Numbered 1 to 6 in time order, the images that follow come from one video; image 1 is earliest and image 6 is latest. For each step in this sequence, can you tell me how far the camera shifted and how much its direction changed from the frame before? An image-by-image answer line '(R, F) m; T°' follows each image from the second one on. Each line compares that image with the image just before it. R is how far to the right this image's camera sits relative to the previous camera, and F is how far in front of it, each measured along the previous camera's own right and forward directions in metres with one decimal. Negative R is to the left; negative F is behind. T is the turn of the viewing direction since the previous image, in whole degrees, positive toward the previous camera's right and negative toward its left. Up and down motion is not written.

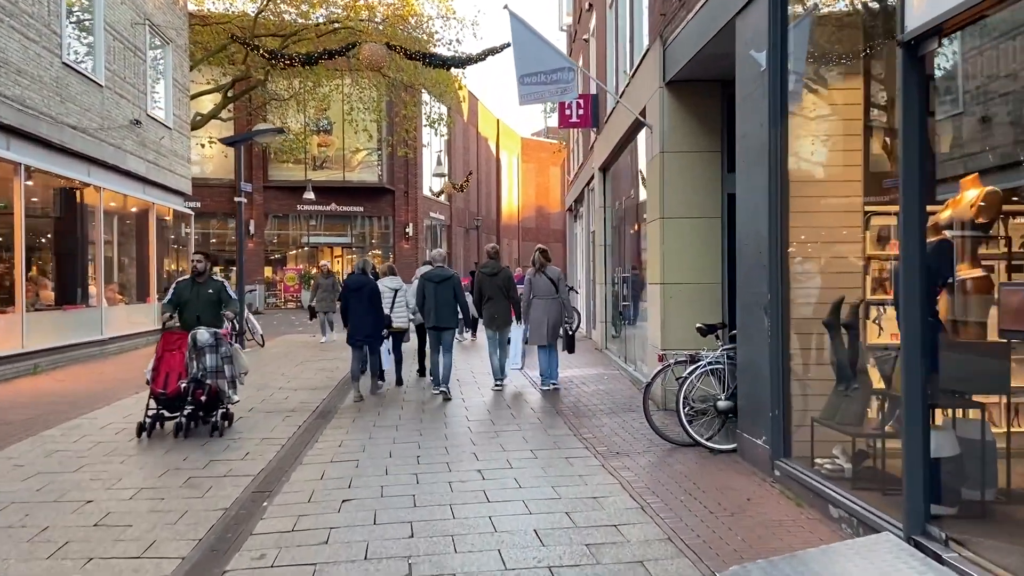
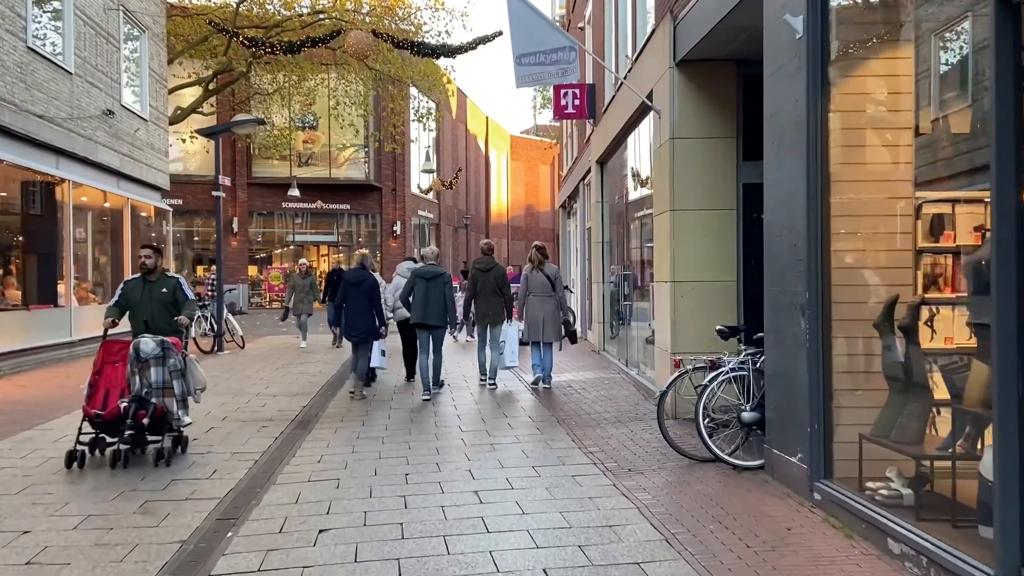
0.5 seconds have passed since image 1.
(-0.1, +0.7) m; +1°
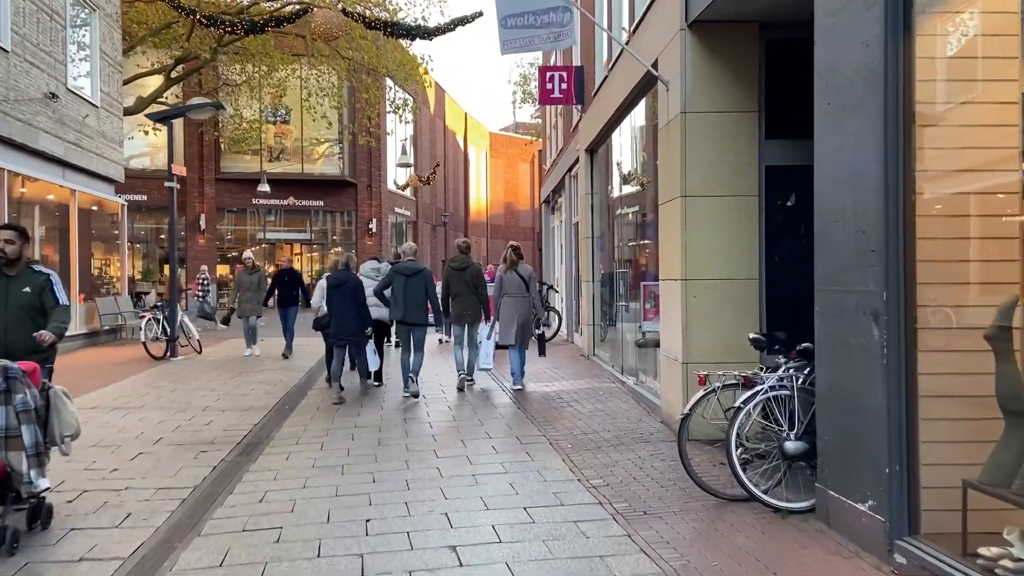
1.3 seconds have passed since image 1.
(0.0, +1.1) m; +2°
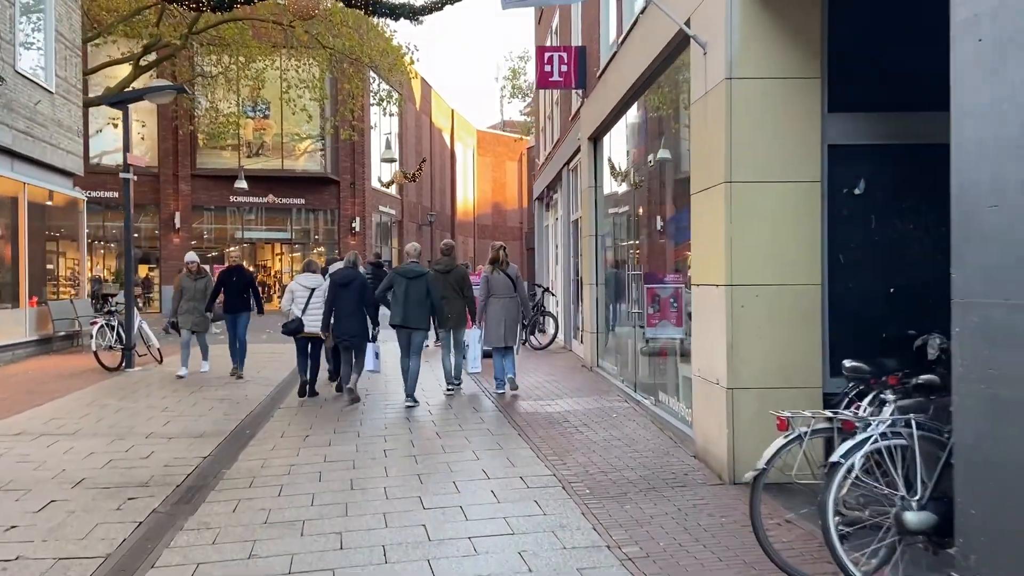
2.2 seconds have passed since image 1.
(-0.1, +1.2) m; +1°
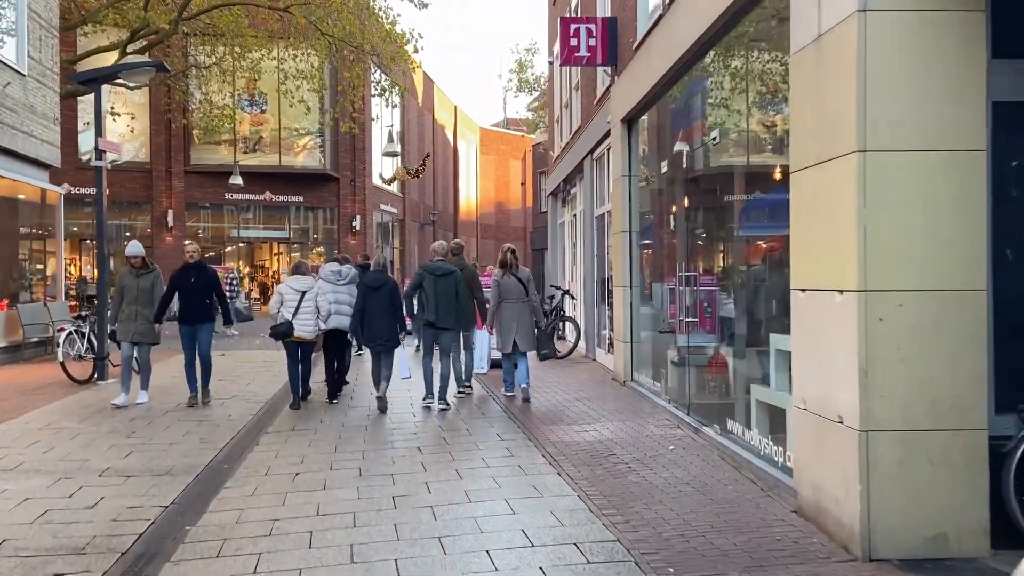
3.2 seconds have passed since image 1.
(-0.3, +1.3) m; 0°
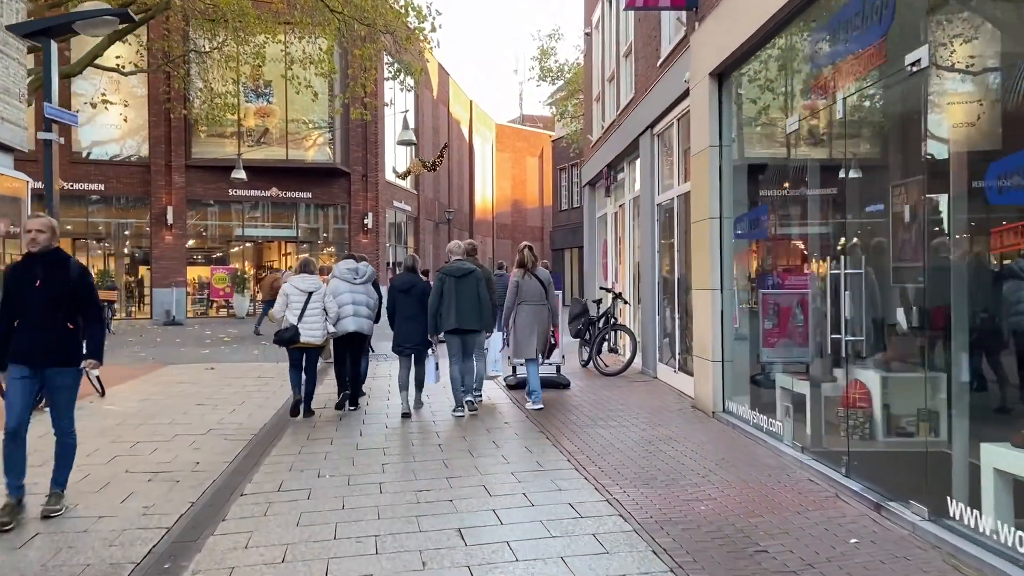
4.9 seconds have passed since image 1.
(-0.4, +2.1) m; -1°
